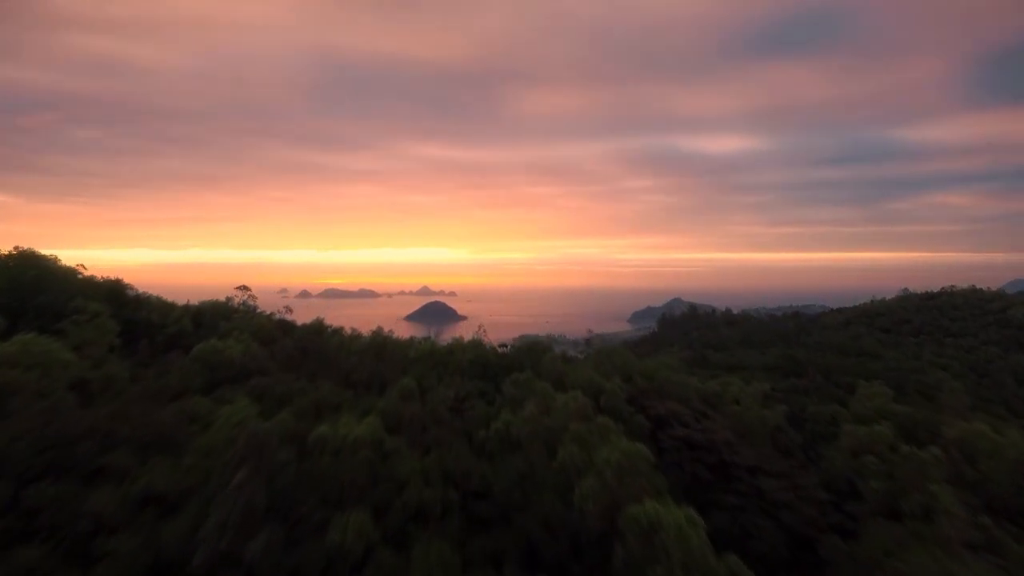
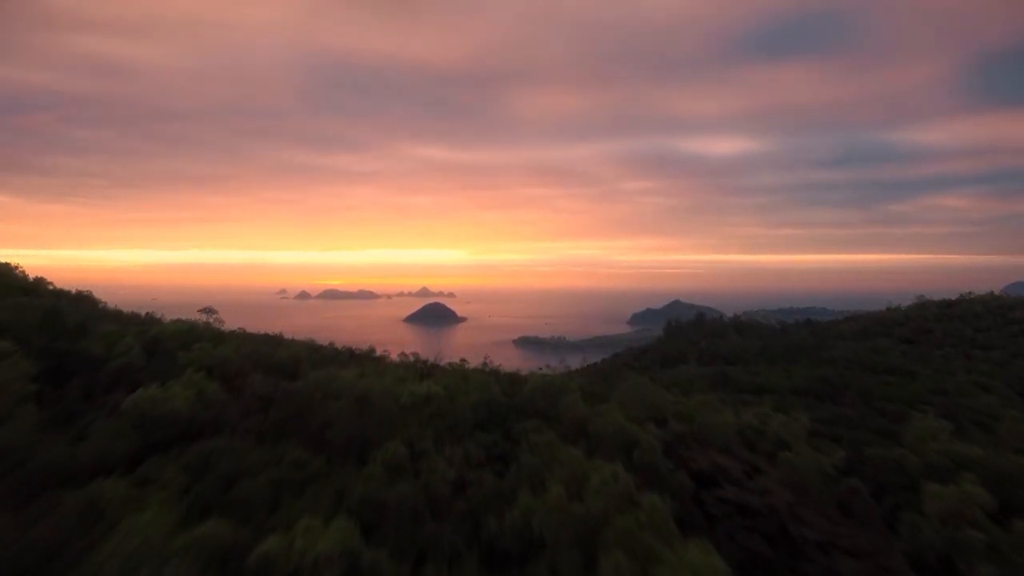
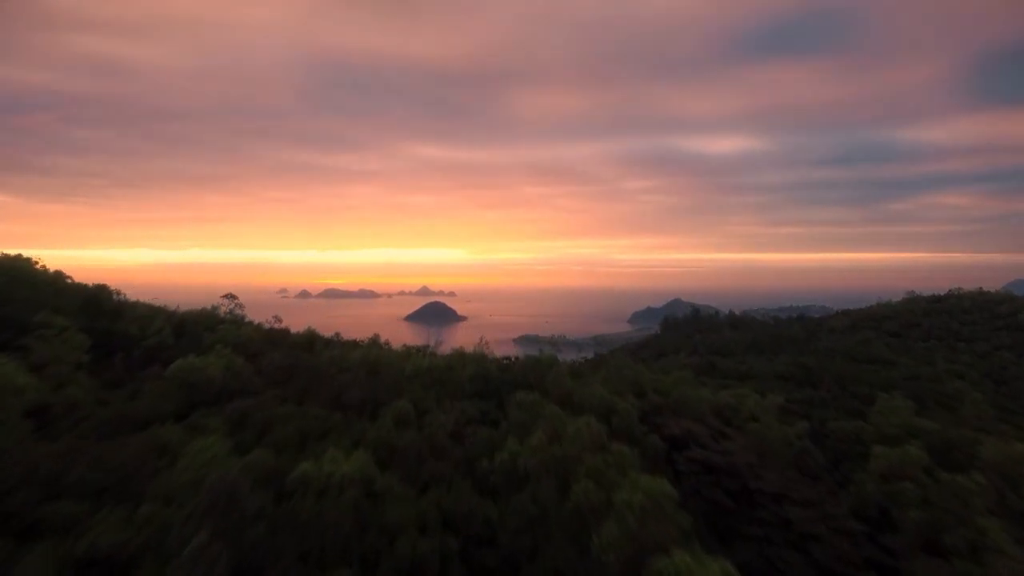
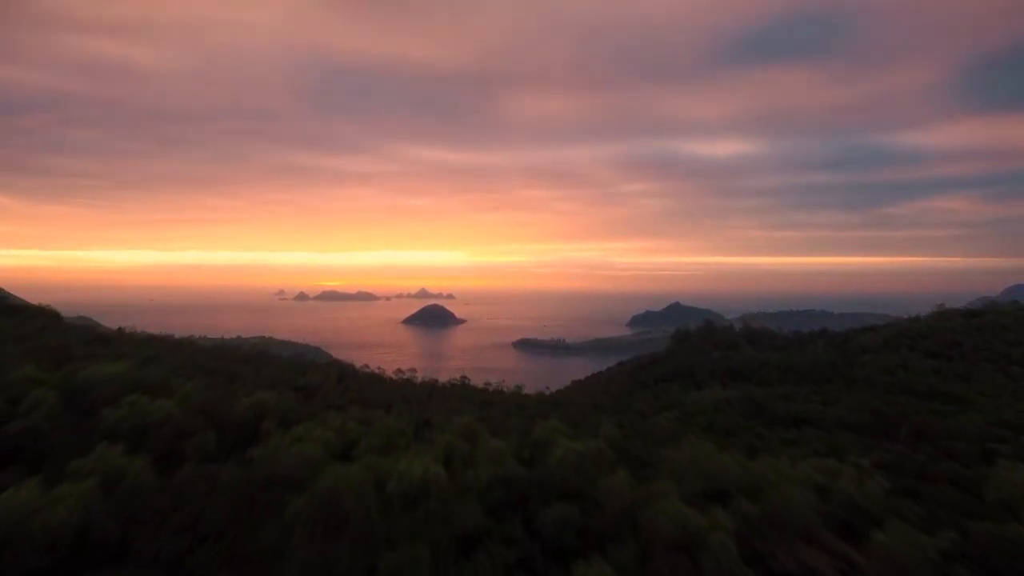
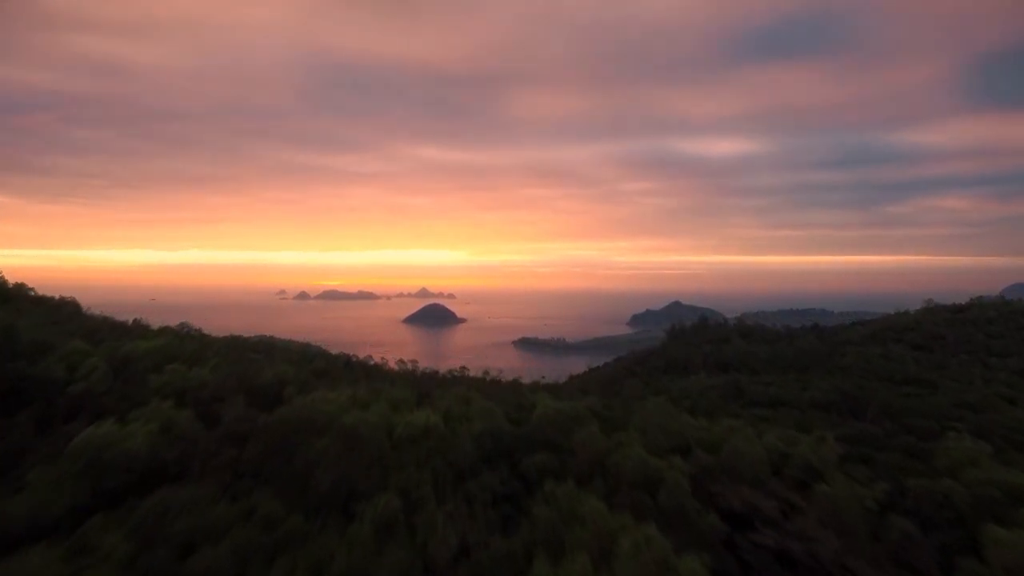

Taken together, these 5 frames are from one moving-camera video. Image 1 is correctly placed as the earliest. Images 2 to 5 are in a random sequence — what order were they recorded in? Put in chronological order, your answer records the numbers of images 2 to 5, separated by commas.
3, 2, 5, 4
